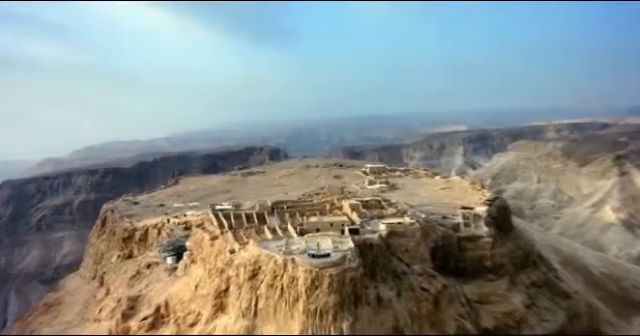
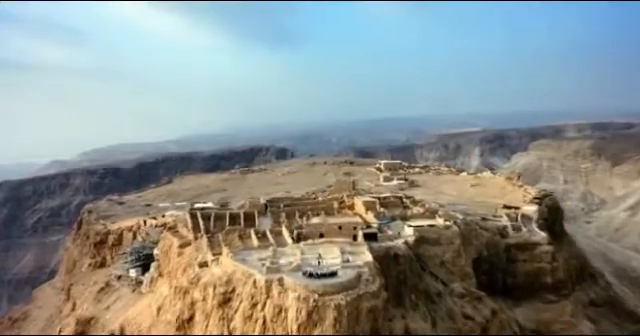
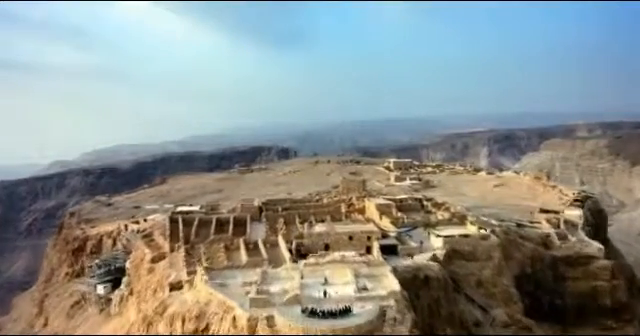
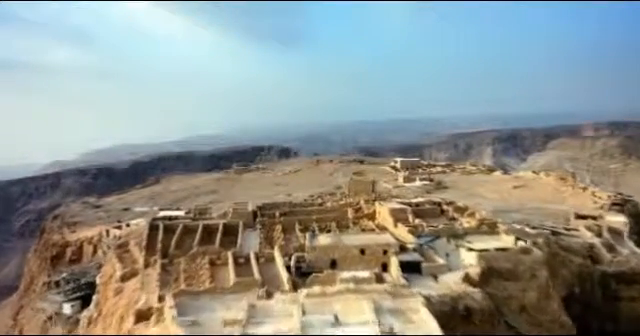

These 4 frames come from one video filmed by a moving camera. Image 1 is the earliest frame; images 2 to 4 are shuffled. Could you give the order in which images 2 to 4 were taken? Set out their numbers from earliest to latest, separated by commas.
2, 3, 4
